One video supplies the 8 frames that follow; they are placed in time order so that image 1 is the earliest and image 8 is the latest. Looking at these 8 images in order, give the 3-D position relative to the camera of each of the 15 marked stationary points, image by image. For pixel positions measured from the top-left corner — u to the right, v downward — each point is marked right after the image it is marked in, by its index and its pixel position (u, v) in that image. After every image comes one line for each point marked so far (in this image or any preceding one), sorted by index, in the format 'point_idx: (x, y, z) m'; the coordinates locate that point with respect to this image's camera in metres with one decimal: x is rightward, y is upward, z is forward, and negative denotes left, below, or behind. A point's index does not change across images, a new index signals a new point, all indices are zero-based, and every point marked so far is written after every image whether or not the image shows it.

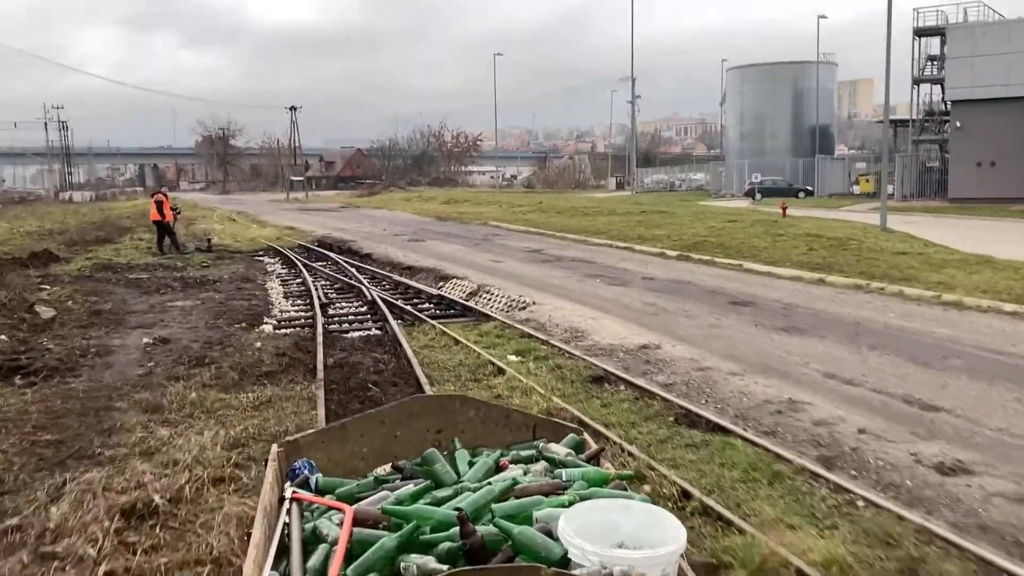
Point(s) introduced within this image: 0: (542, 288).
0: (+0.4, 0.0, +13.7) m
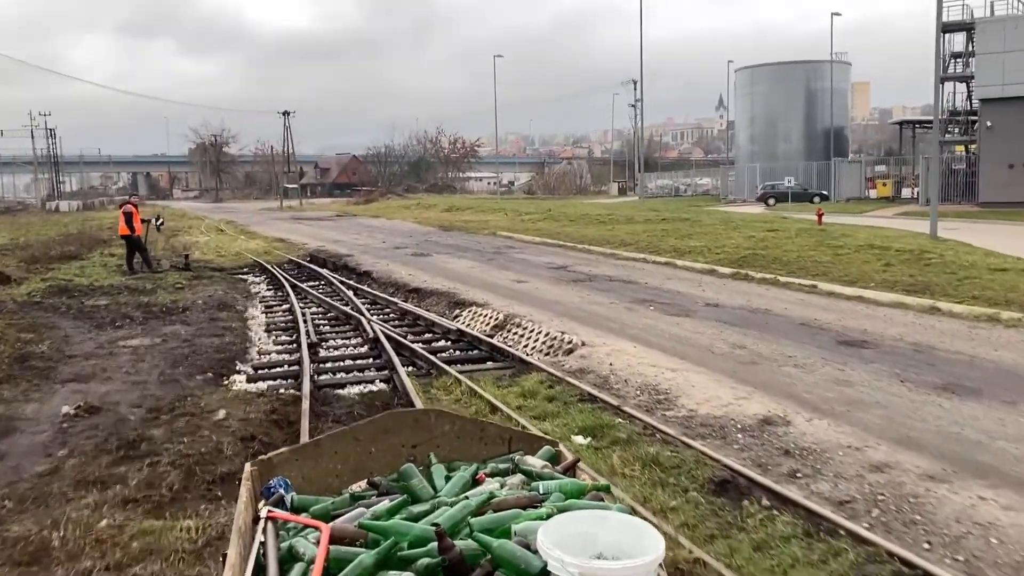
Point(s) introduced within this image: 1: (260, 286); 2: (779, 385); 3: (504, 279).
0: (+0.8, -0.4, +11.0) m
1: (-5.0, 0.0, +18.1) m
2: (+2.1, -0.8, +7.4) m
3: (-0.2, +0.2, +15.5) m
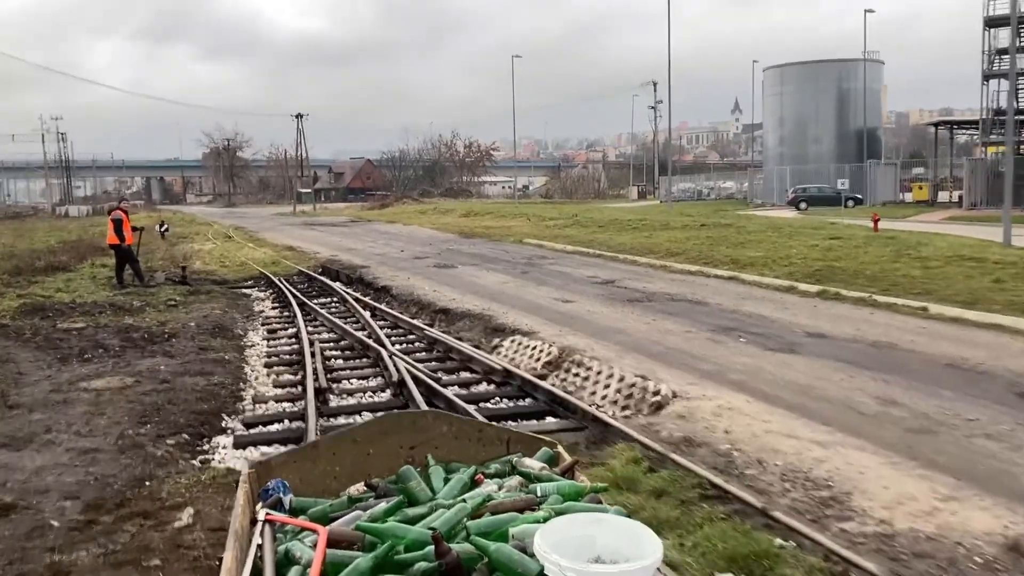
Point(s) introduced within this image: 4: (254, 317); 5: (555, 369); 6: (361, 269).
0: (+1.4, -0.6, +8.8) m
1: (-4.3, -0.3, +15.9) m
2: (+2.6, -1.0, +5.1) m
3: (+0.5, -0.1, +13.3) m
4: (-4.0, -0.5, +14.1) m
5: (+0.4, -0.8, +8.7) m
6: (-3.2, +0.4, +19.2) m
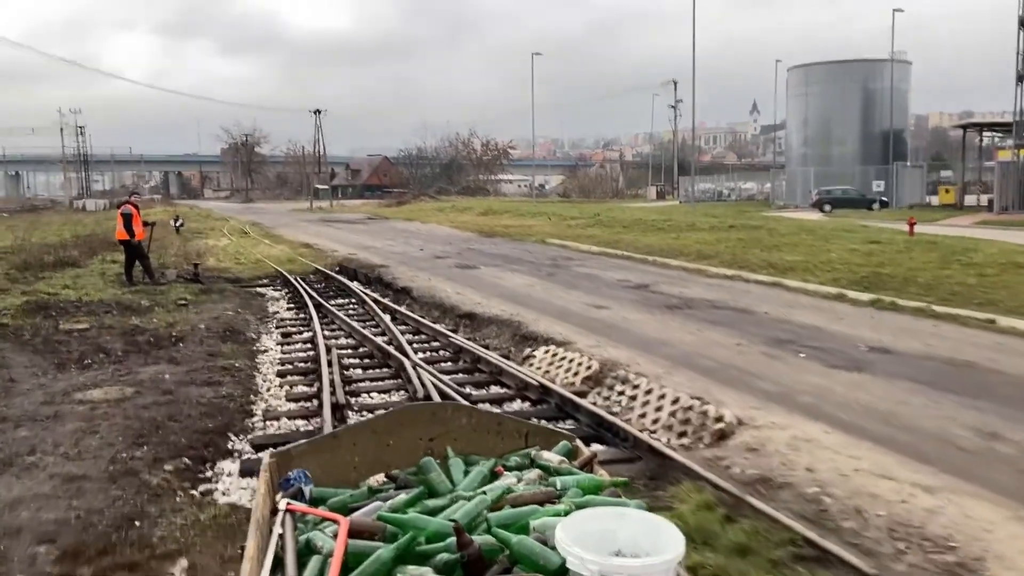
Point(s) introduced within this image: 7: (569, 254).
0: (+1.7, -0.7, +8.0) m
1: (-3.9, -0.3, +15.2) m
2: (+2.9, -1.1, +4.3) m
3: (+0.9, -0.2, +12.5) m
4: (-3.6, -0.5, +13.3) m
5: (+0.7, -0.8, +7.9) m
6: (-2.7, +0.4, +18.4) m
7: (+1.3, +0.7, +19.9) m
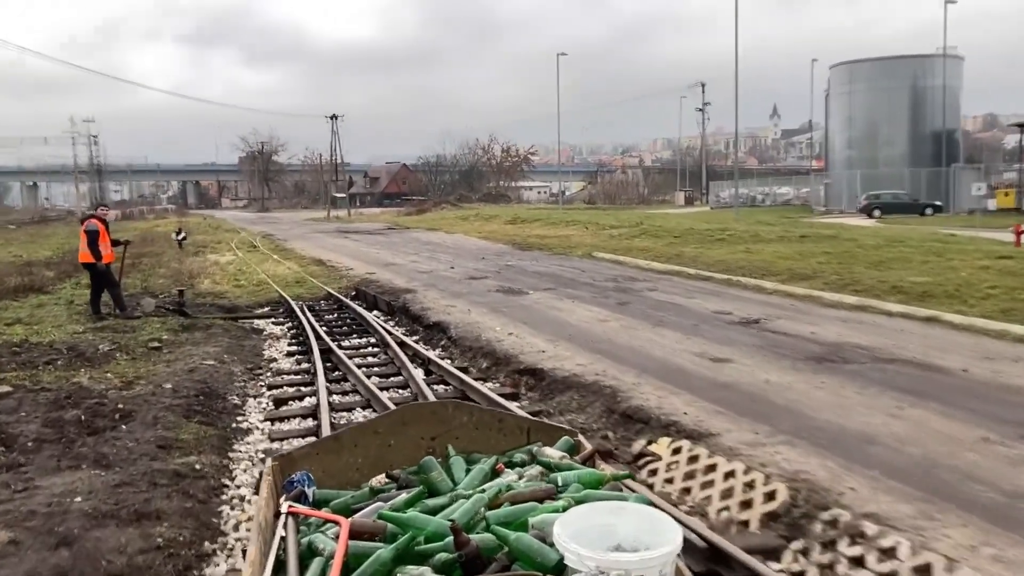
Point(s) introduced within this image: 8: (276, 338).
0: (+2.4, -1.1, +4.6) m
1: (-3.0, -0.7, +11.9) m
2: (+3.5, -1.5, +0.9) m
3: (+1.6, -0.6, +9.2) m
4: (-2.8, -0.9, +10.1) m
5: (+1.4, -1.2, +4.6) m
6: (-1.8, -0.1, +15.2) m
7: (+2.2, +0.3, +16.5) m
8: (-3.2, -0.7, +12.4) m
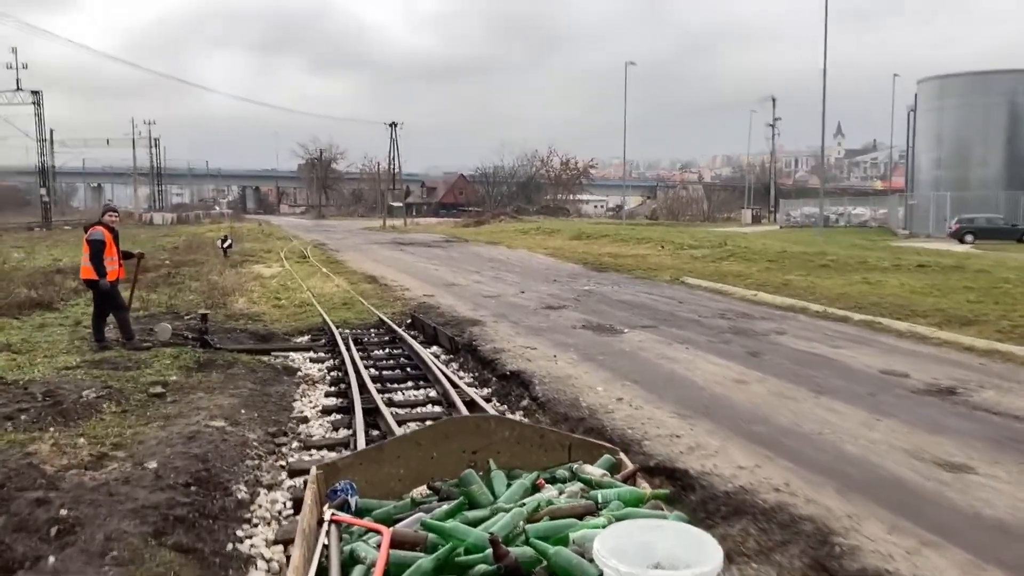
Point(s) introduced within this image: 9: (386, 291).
0: (+3.0, -1.5, +1.8) m
1: (-2.0, -1.1, +9.4) m
2: (+3.9, -1.9, -2.0) m
3: (+2.5, -1.0, +6.4) m
4: (-1.9, -1.2, +7.5) m
5: (+2.0, -1.6, +1.8) m
6: (-0.6, -0.5, +12.6) m
7: (+3.5, -0.3, +13.7) m
8: (-2.2, -1.0, +9.9) m
9: (-2.4, -0.1, +17.5) m
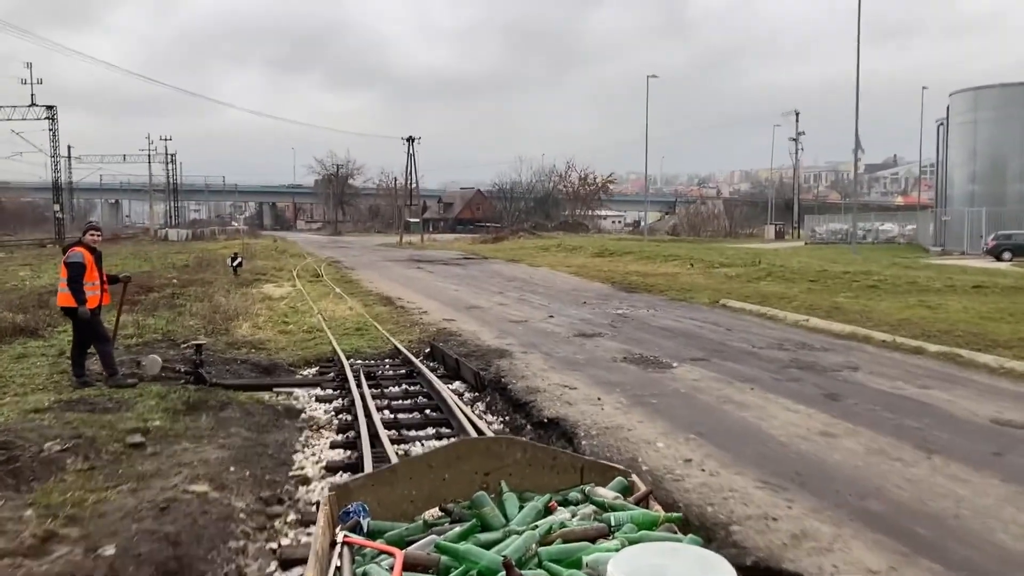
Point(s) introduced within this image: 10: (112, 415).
0: (+3.2, -1.6, +0.3) m
1: (-1.7, -1.3, +8.1) m
2: (+4.0, -1.9, -3.5) m
3: (+2.8, -1.3, +4.9) m
4: (-1.6, -1.5, +6.2) m
5: (+2.2, -1.7, +0.4) m
6: (-0.2, -0.8, +11.2) m
7: (+3.9, -0.7, +12.3) m
8: (-1.8, -1.3, +8.5) m
9: (-1.9, -0.5, +16.2) m
10: (-3.6, -1.1, +8.5) m
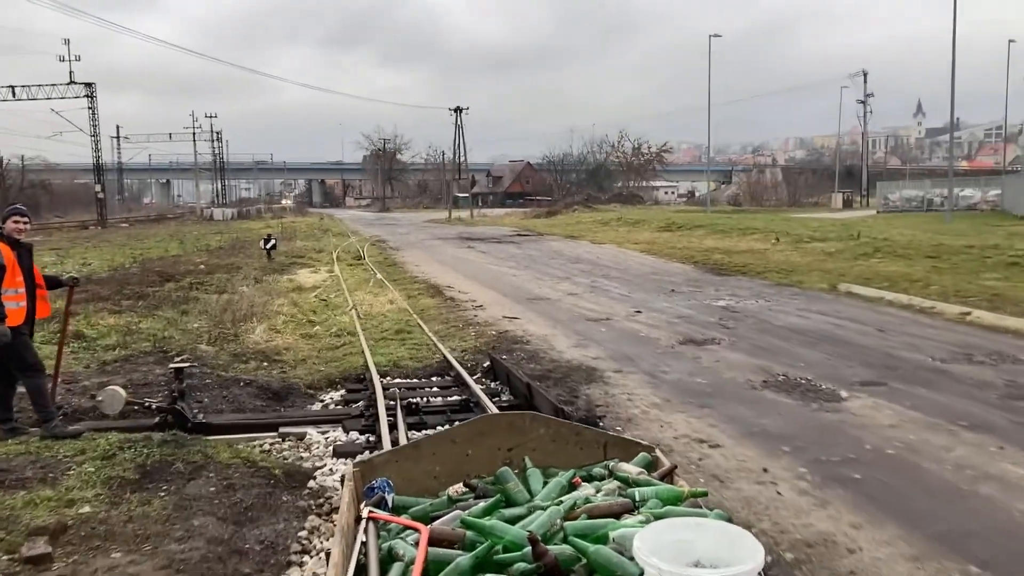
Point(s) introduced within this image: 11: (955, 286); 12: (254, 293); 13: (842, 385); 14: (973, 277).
0: (+3.4, -1.9, -2.8) m
1: (-1.0, -1.4, +5.2) m
2: (+4.0, -2.3, -6.6) m
3: (+3.2, -1.4, +1.8) m
4: (-1.0, -1.6, +3.3) m
5: (+2.4, -2.0, -2.7) m
6: (+0.6, -0.8, +8.2) m
7: (+4.7, -0.5, +9.1) m
8: (-1.1, -1.4, +5.6) m
9: (-0.8, -0.3, +13.3) m
10: (-2.9, -1.2, +5.7) m
11: (+7.1, +0.1, +14.7) m
12: (-4.3, -0.1, +15.6) m
13: (+2.7, -0.8, +7.2) m
14: (+8.0, +0.3, +16.1) m
